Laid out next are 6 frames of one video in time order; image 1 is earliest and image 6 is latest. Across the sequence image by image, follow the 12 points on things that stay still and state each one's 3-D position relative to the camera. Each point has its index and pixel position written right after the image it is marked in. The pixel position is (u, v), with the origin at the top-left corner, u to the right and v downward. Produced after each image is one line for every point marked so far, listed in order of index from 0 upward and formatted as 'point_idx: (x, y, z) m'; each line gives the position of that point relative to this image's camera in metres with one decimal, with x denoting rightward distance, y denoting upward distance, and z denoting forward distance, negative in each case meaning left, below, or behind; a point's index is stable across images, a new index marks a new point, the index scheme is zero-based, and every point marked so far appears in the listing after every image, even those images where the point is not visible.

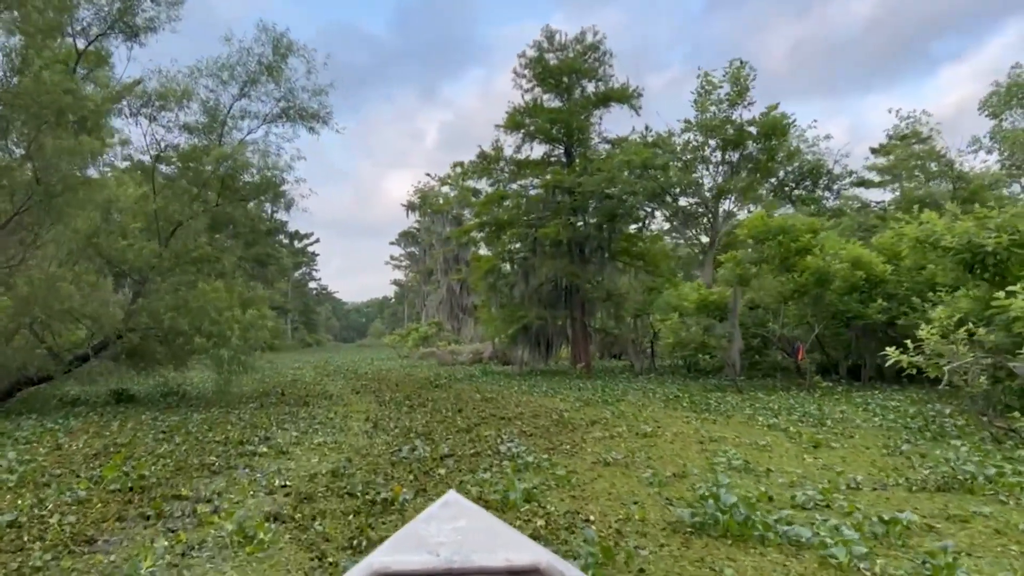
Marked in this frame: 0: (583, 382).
0: (+1.5, -2.0, +17.8) m
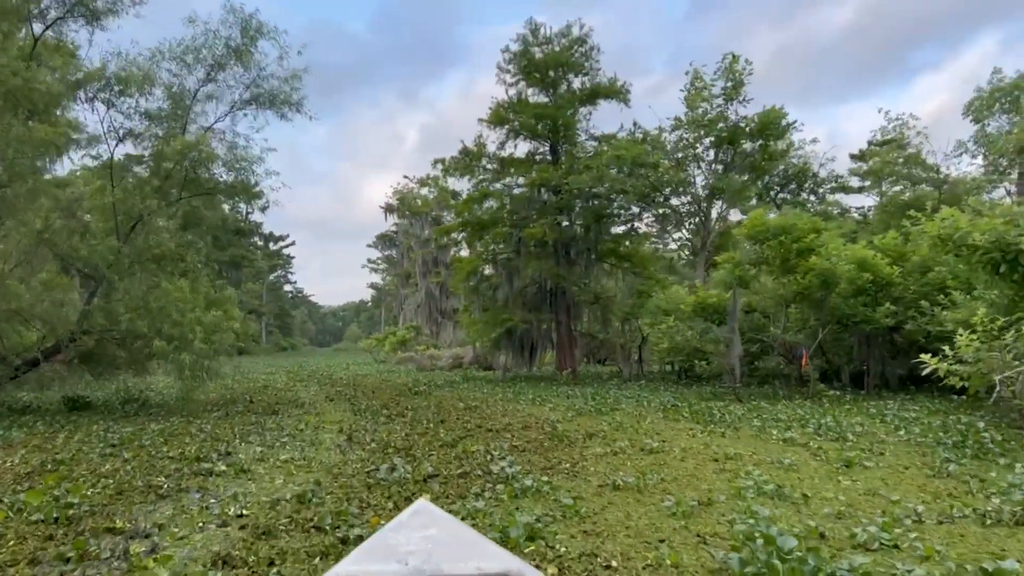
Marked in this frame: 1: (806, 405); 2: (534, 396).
0: (+1.2, -2.1, +16.9) m
1: (+4.1, -1.6, +11.3) m
2: (+0.4, -2.0, +15.2) m
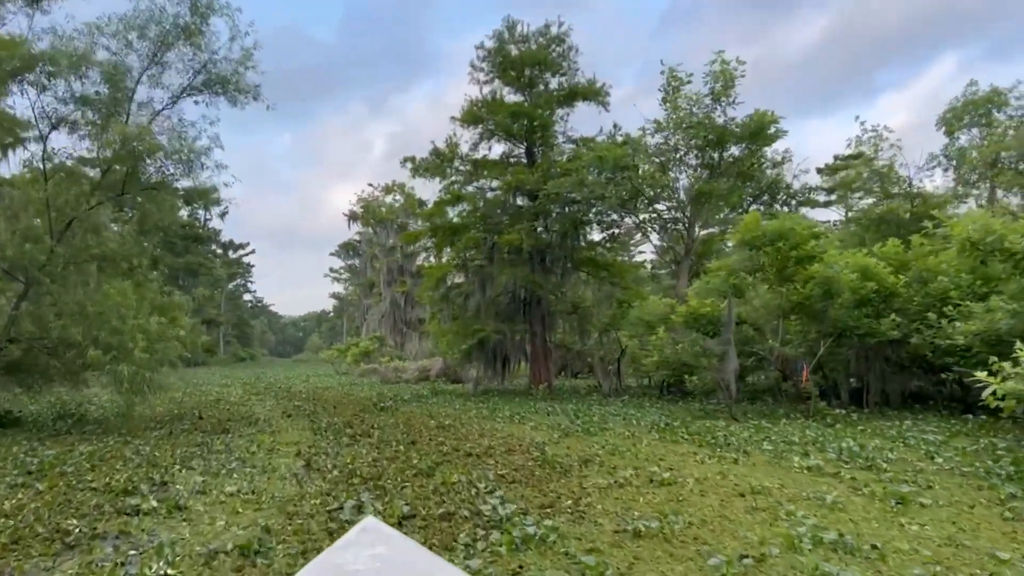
0: (+0.7, -2.2, +15.8) m
1: (+3.8, -1.8, +10.4) m
2: (0.0, -2.1, +14.0) m
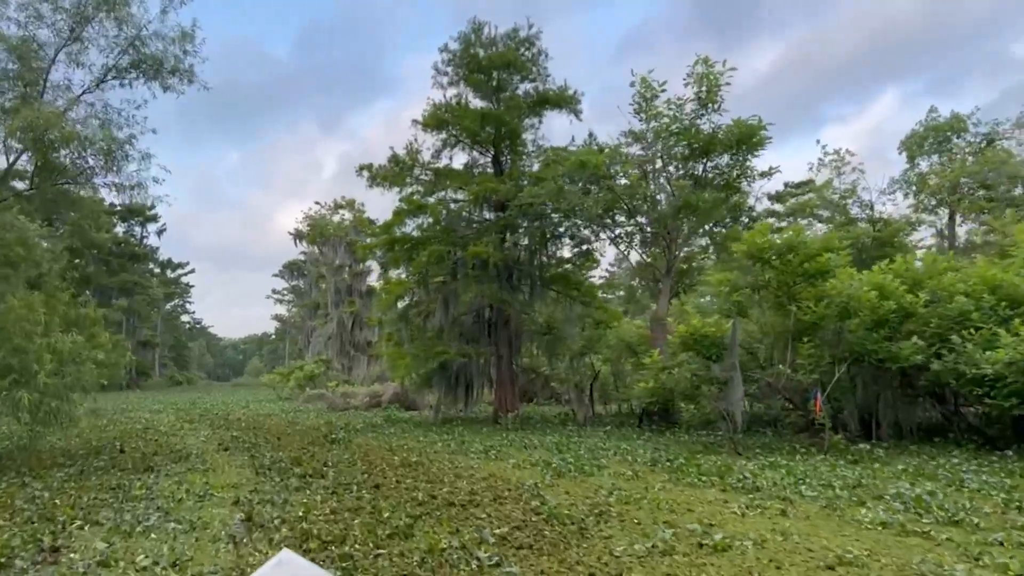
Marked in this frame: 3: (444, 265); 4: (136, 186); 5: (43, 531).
0: (+0.1, -2.6, +14.2) m
1: (+3.6, -1.9, +9.0) m
2: (-0.4, -2.4, +12.4) m
3: (-1.5, +0.5, +18.1) m
4: (-5.4, +1.5, +11.9) m
5: (-3.5, -1.8, +6.2) m
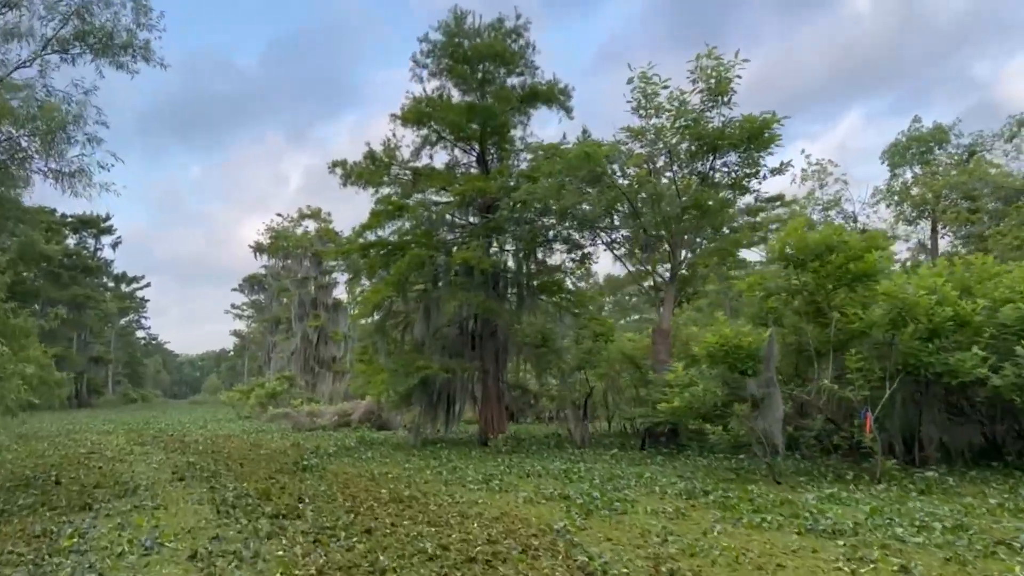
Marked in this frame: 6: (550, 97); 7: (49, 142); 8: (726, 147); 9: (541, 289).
0: (+0.1, -2.7, +12.7) m
1: (+3.8, -2.0, +7.7) m
2: (-0.4, -2.5, +10.9) m
3: (-1.8, +0.3, +16.6) m
4: (-5.4, +1.4, +10.2) m
5: (-3.2, -1.8, +4.5) m
6: (+0.8, +4.1, +17.5) m
7: (-5.8, +1.8, +10.2) m
8: (+3.8, +2.5, +14.6) m
9: (+0.6, 0.0, +16.8) m
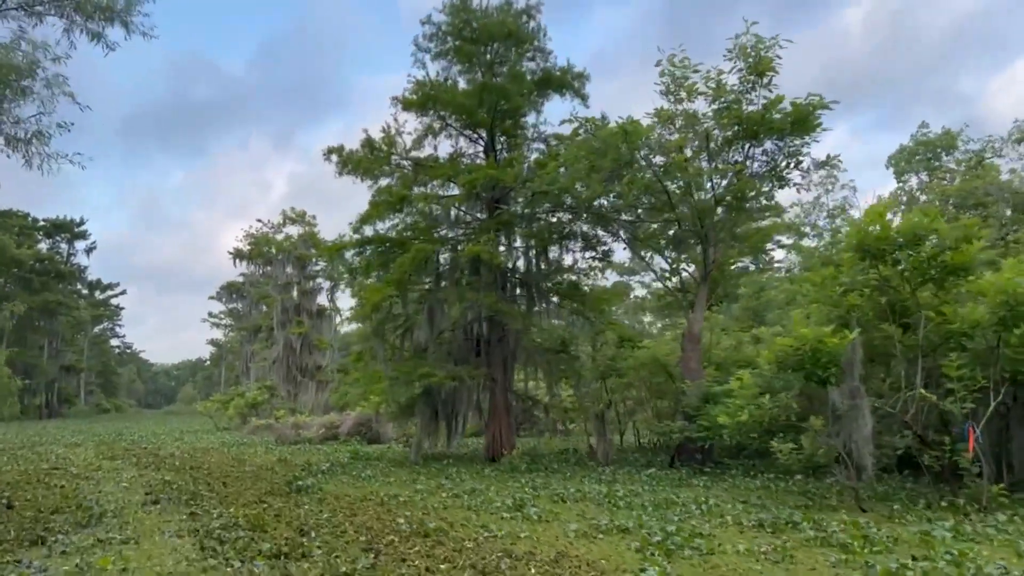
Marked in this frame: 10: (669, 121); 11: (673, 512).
0: (+0.4, -2.6, +11.2) m
1: (+4.2, -1.9, +6.3) m
2: (-0.1, -2.4, +9.4) m
3: (-1.5, +0.3, +15.1) m
4: (-5.0, +1.6, +8.6) m
5: (-2.7, -1.6, +3.0) m
6: (+1.1, +4.1, +16.1) m
7: (-5.4, +1.9, +8.6) m
8: (+4.1, +2.5, +13.2) m
9: (+0.8, -0.1, +15.4) m
10: (+2.7, +2.8, +13.8) m
11: (+1.5, -2.2, +8.0) m
